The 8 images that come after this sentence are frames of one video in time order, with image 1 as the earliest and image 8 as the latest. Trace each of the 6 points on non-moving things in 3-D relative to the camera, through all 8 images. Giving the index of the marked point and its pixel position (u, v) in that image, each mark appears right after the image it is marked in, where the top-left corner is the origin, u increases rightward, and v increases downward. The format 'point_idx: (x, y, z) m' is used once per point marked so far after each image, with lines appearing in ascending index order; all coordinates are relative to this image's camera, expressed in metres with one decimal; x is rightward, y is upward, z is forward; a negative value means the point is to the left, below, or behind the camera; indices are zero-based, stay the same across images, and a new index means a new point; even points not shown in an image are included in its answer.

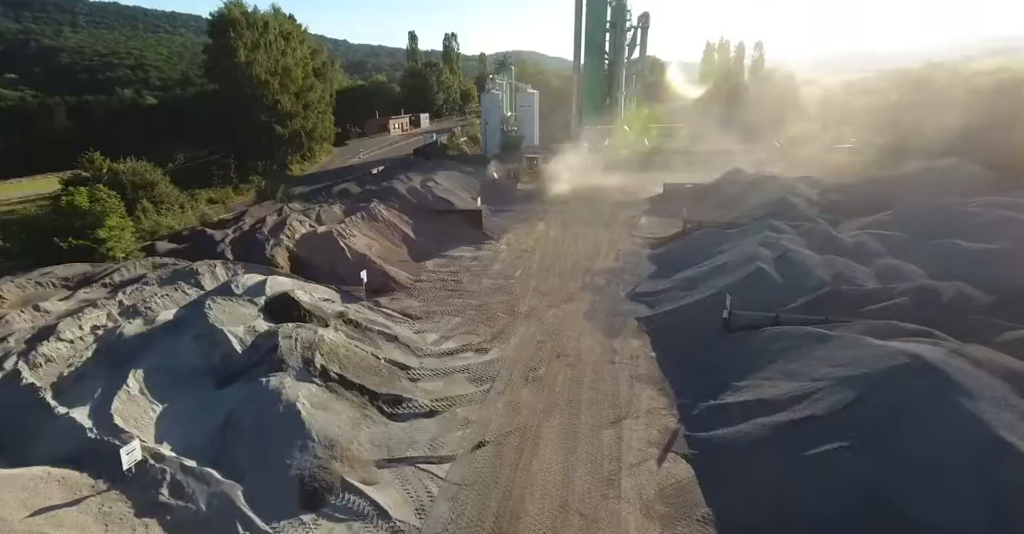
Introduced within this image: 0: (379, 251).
0: (-3.9, +0.5, +15.7) m
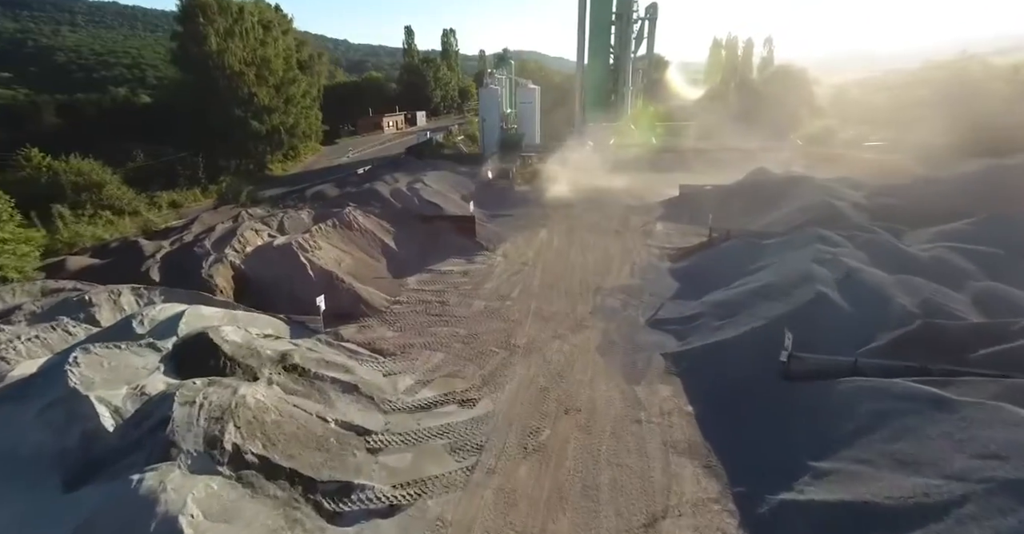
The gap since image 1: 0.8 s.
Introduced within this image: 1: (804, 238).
0: (-3.9, 0.0, +13.2) m
1: (+6.9, +0.7, +12.7) m
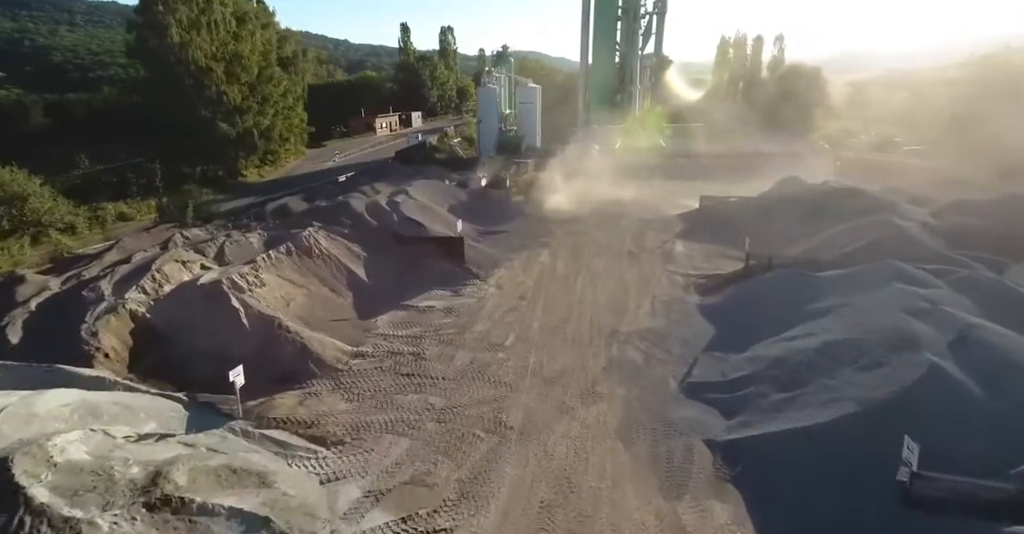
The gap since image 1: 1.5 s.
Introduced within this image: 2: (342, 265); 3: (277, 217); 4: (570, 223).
0: (-4.1, -0.7, +10.6) m
1: (+6.8, -0.1, +10.0) m
2: (-3.9, +0.1, +12.4) m
3: (-6.7, +1.4, +15.4) m
4: (+2.0, +1.4, +19.0) m
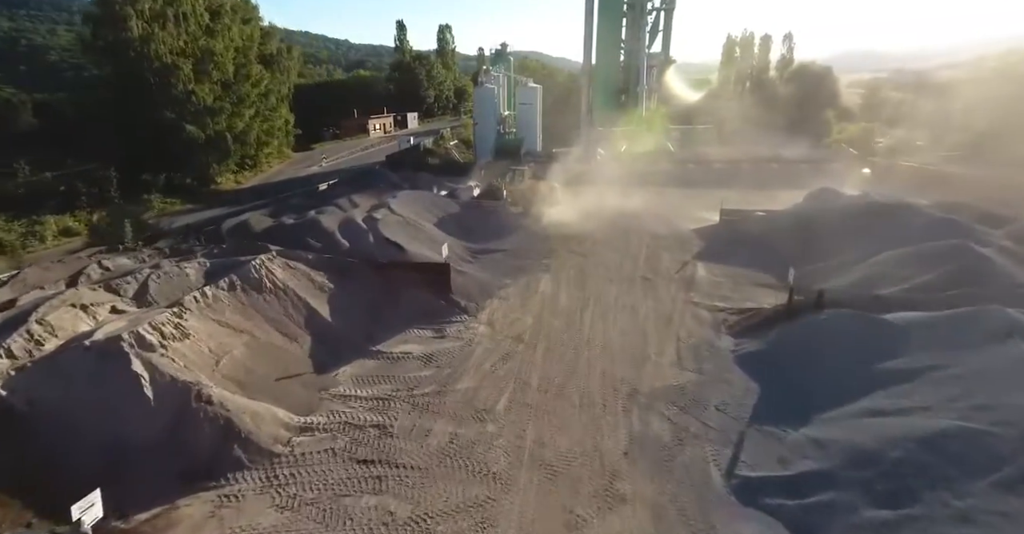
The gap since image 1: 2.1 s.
0: (-4.2, -1.4, +8.4) m
1: (+6.6, -0.8, +7.8) m
2: (-4.0, -0.6, +10.1) m
3: (-6.8, +0.7, +13.2) m
4: (+1.9, +0.7, +16.8) m
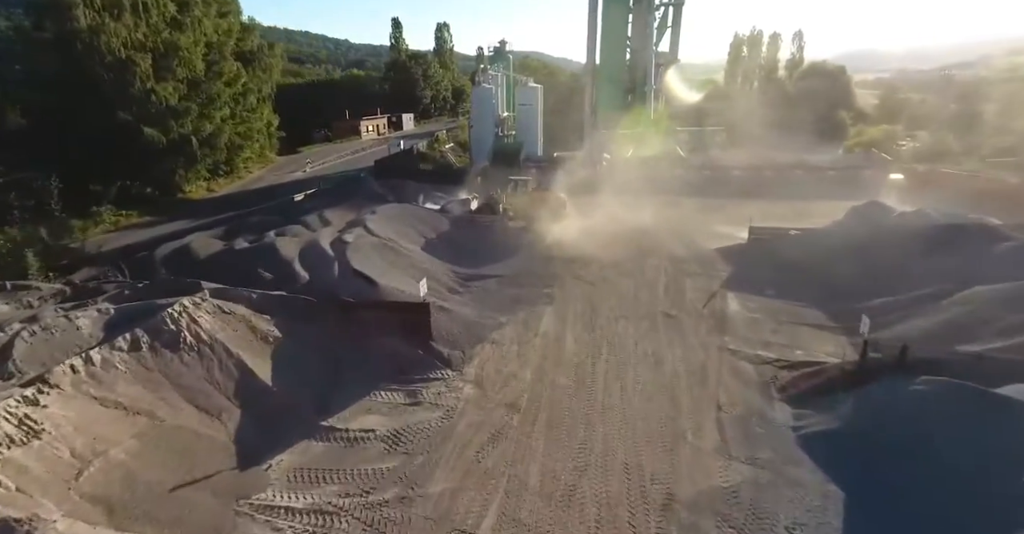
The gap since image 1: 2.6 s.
0: (-4.3, -2.1, +6.0) m
1: (+6.5, -1.5, +5.5) m
2: (-4.1, -1.3, +7.8) m
3: (-6.9, 0.0, +10.8) m
4: (+1.8, 0.0, +14.5) m
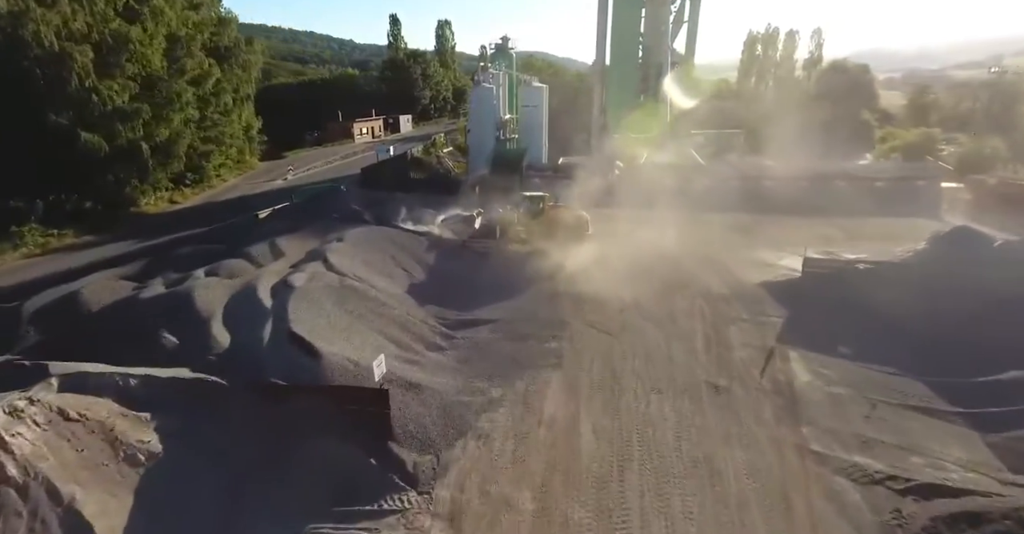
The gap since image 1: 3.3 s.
0: (-4.4, -3.0, +3.1) m
1: (+6.4, -2.4, +2.5) m
2: (-4.2, -2.2, +4.9) m
3: (-7.0, -0.9, +7.9) m
4: (+1.8, -0.9, +11.5) m
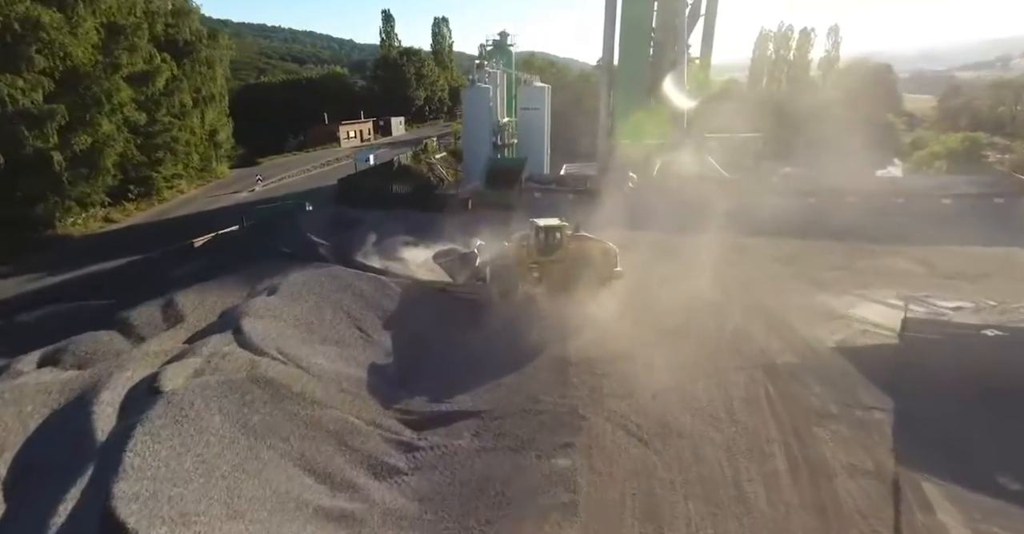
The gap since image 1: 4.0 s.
0: (-4.5, -4.0, -0.3) m
1: (+6.3, -3.5, -1.0) m
2: (-4.3, -3.2, +1.5) m
3: (-7.1, -1.9, +4.6) m
4: (+1.6, -2.0, +8.1) m
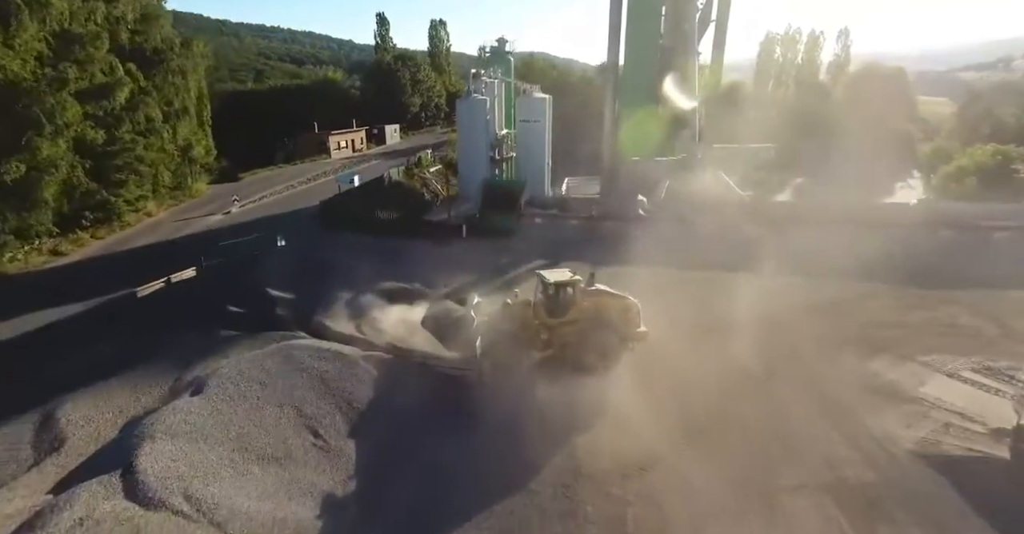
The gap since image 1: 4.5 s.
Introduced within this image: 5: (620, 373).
0: (-4.6, -5.2, -2.4) m
1: (+6.2, -4.7, -3.1) m
2: (-4.4, -4.5, -0.6) m
3: (-7.2, -3.2, +2.4) m
4: (+1.6, -3.2, +6.0) m
5: (+2.0, -1.7, +9.9) m
